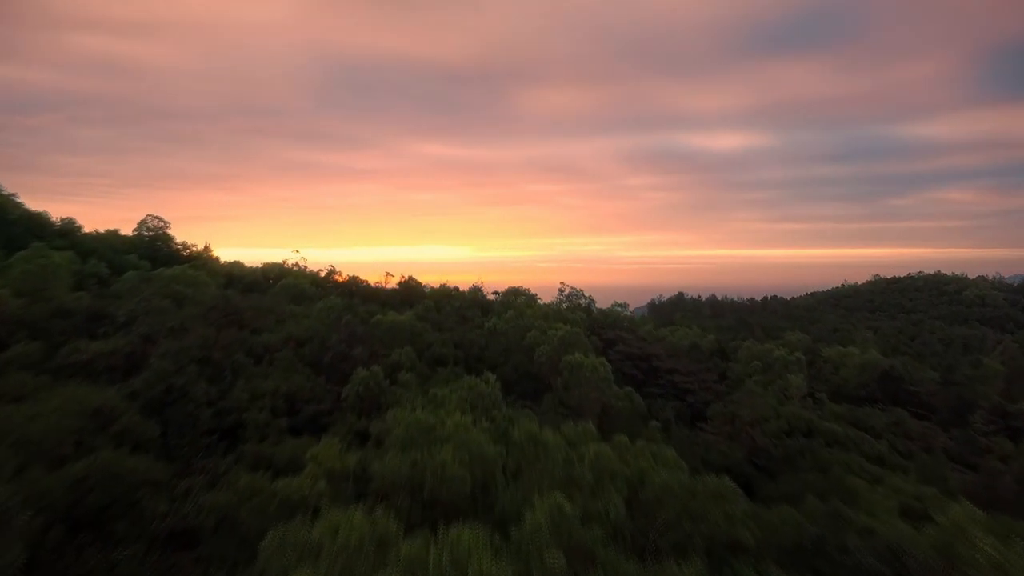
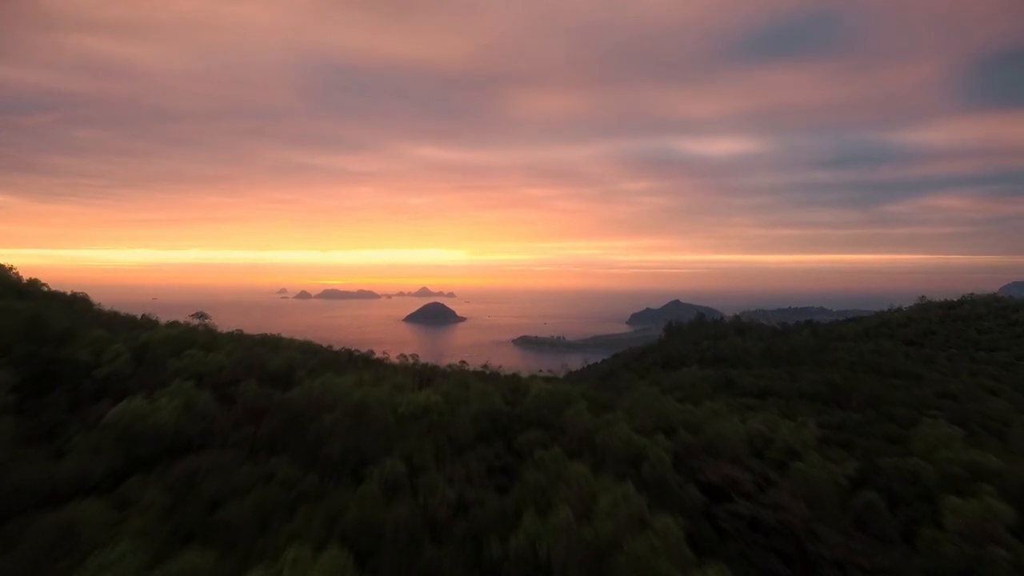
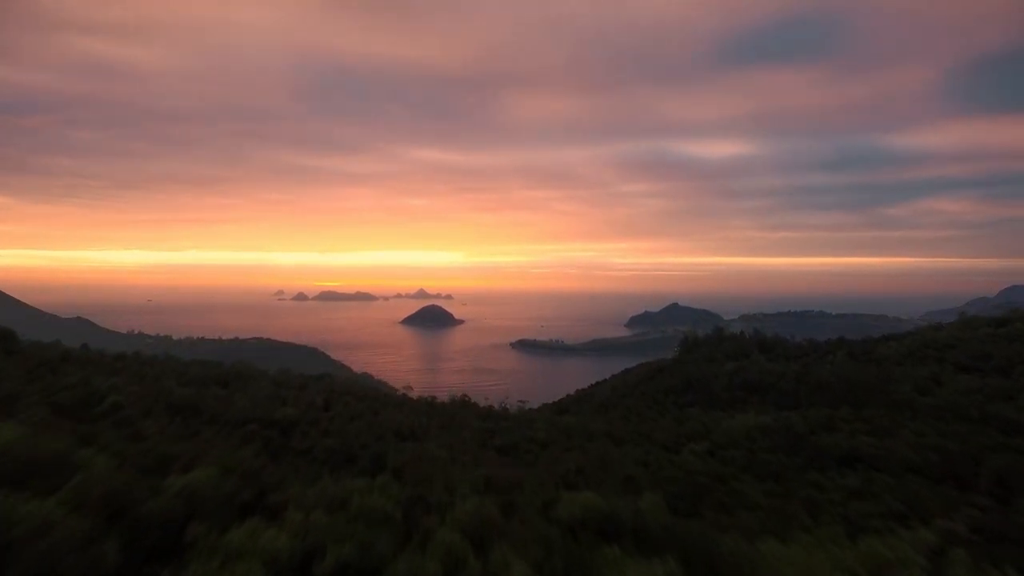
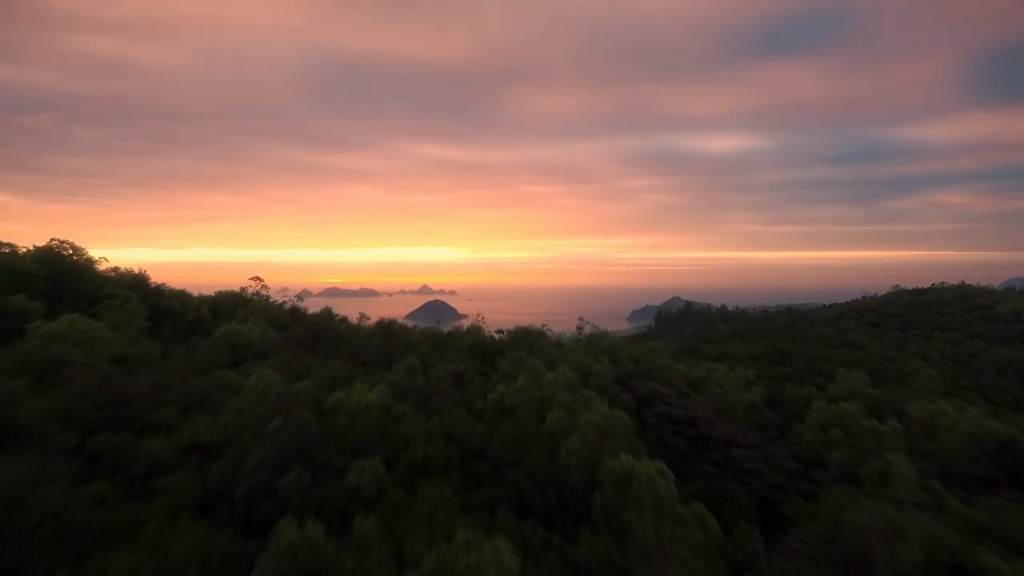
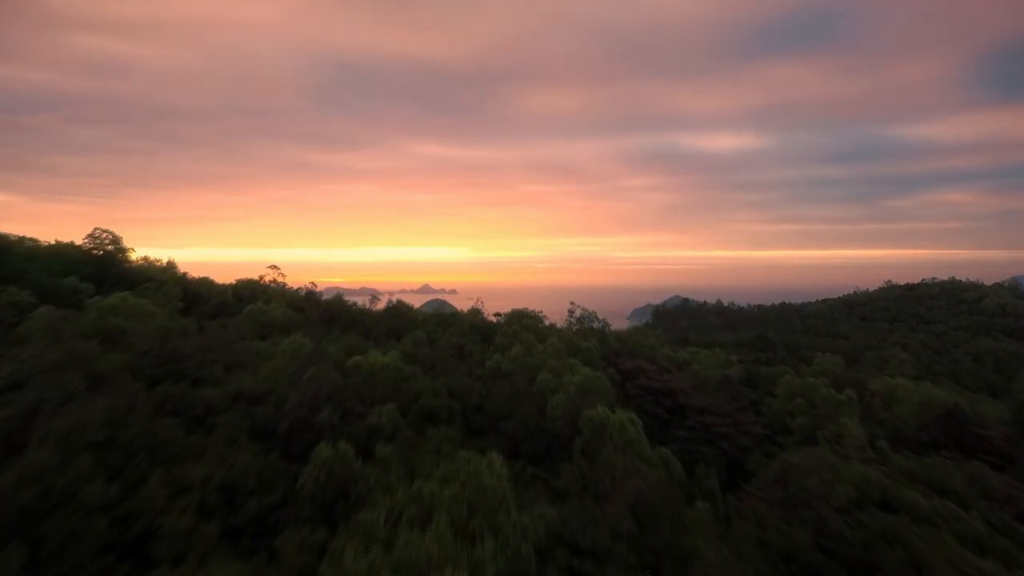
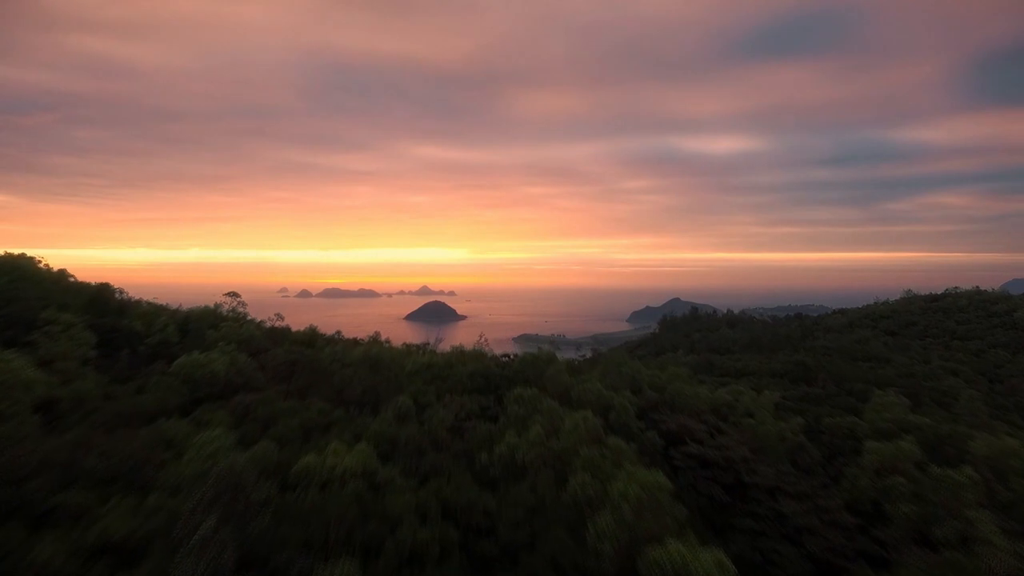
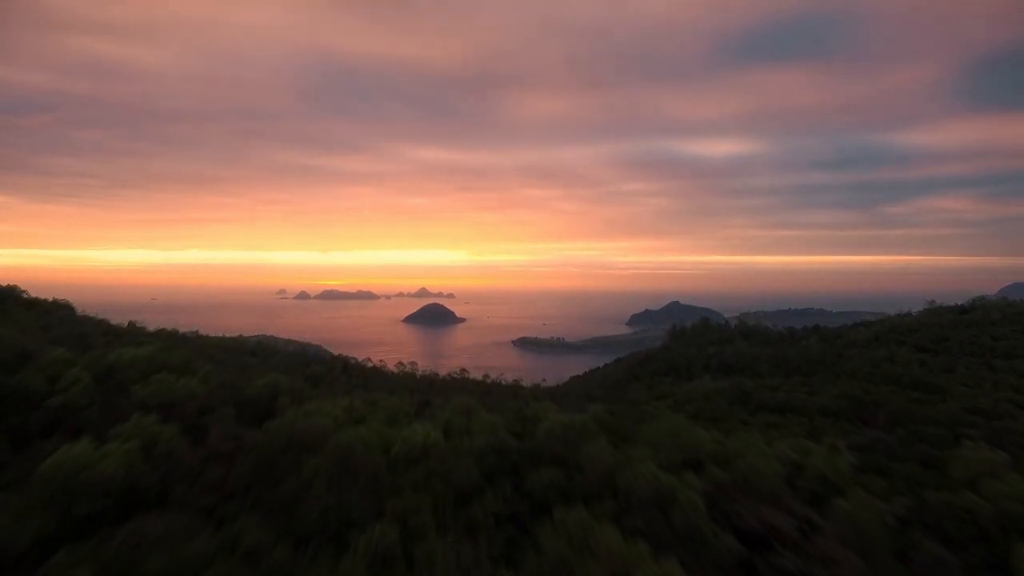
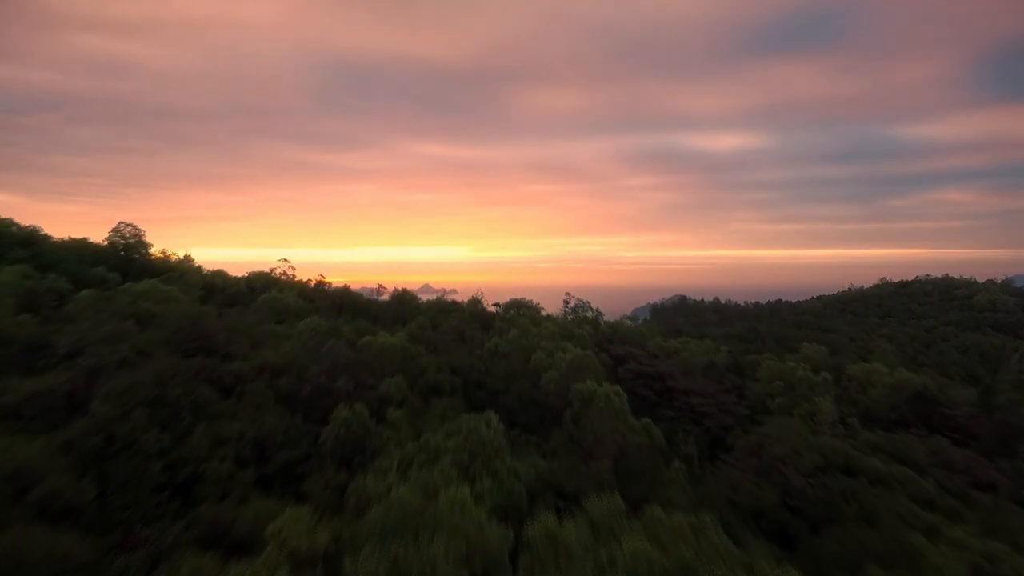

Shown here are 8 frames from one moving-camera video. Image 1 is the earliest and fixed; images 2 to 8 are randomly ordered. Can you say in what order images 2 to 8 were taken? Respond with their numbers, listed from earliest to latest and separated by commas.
8, 5, 4, 6, 2, 7, 3
